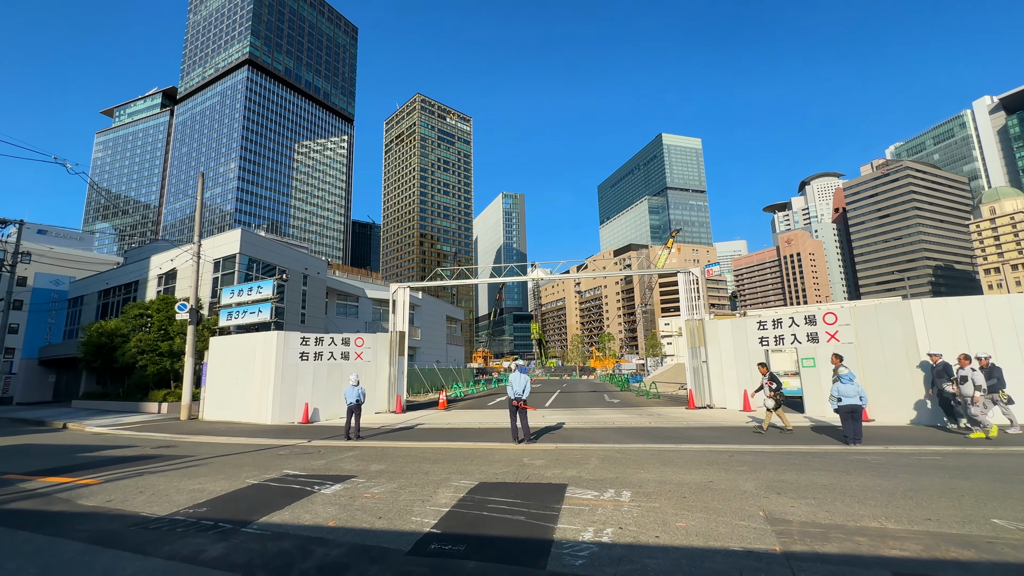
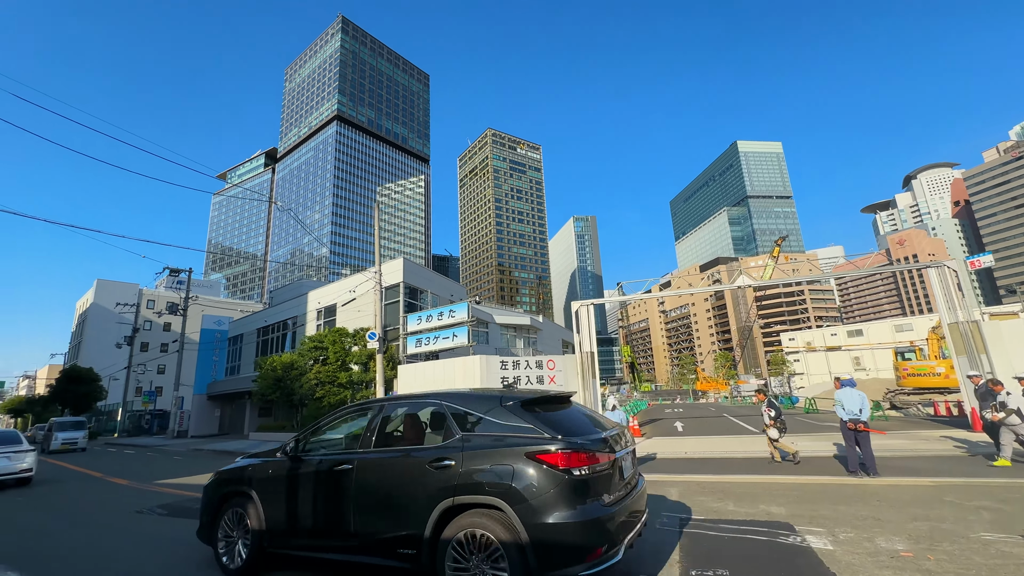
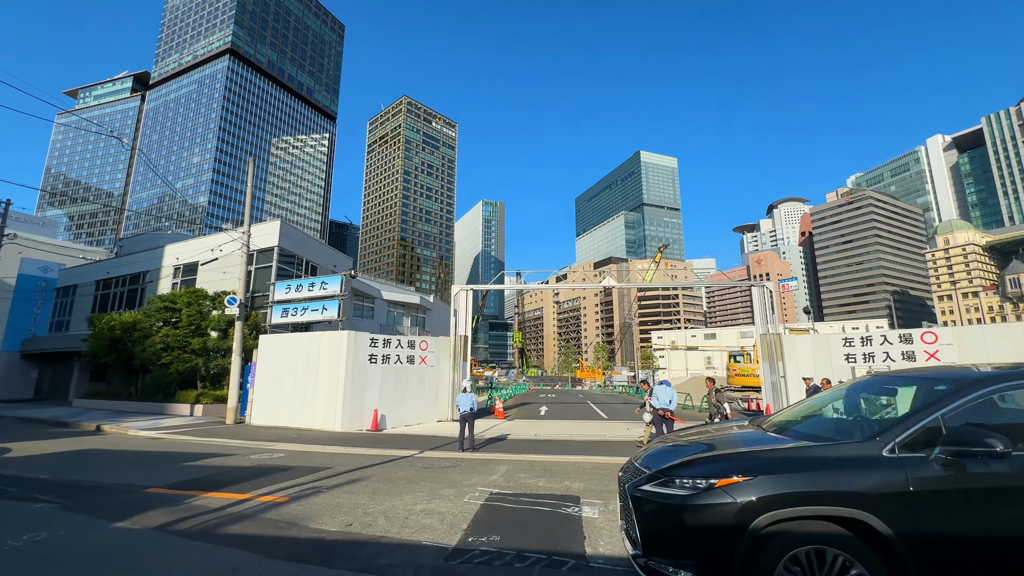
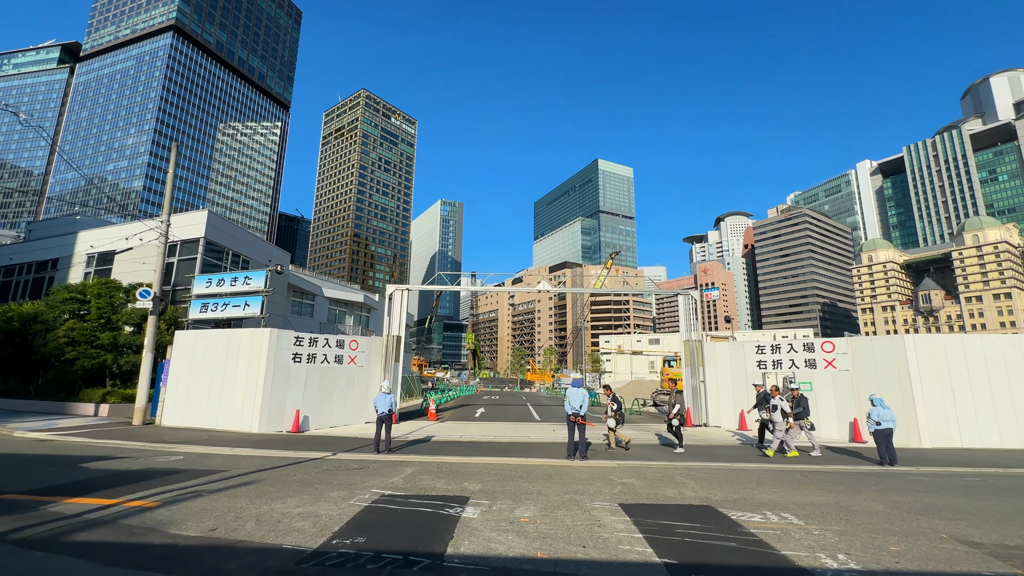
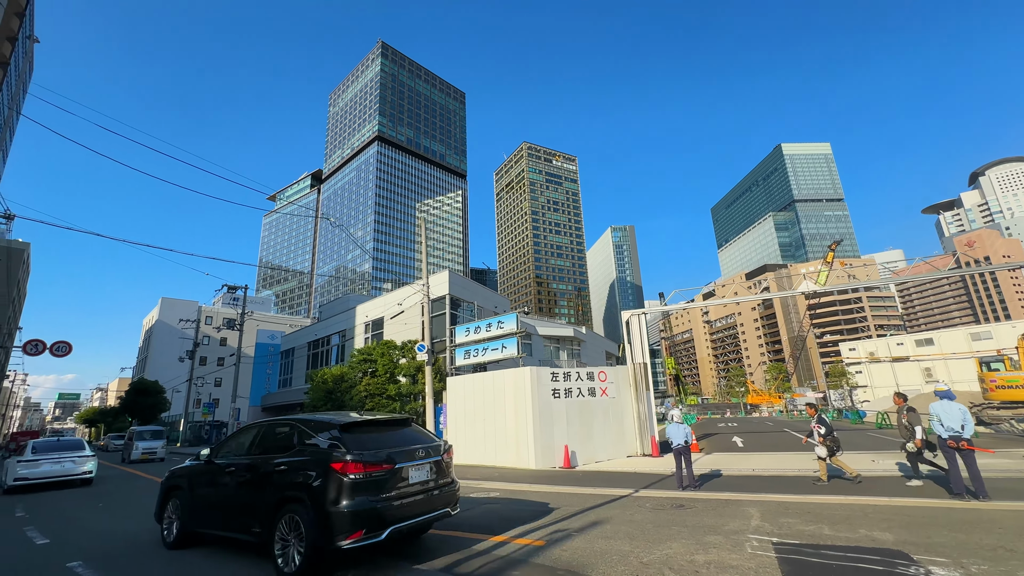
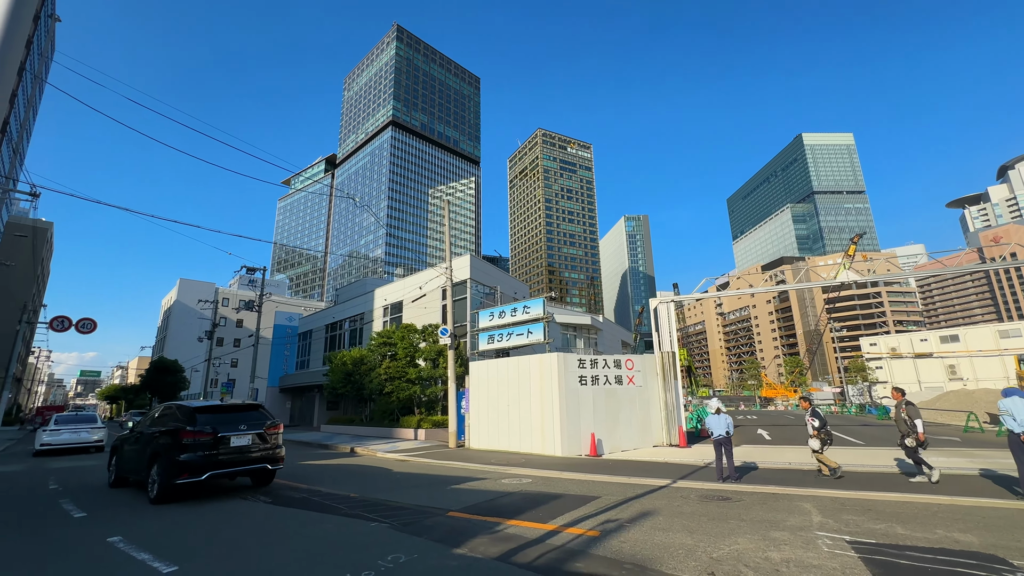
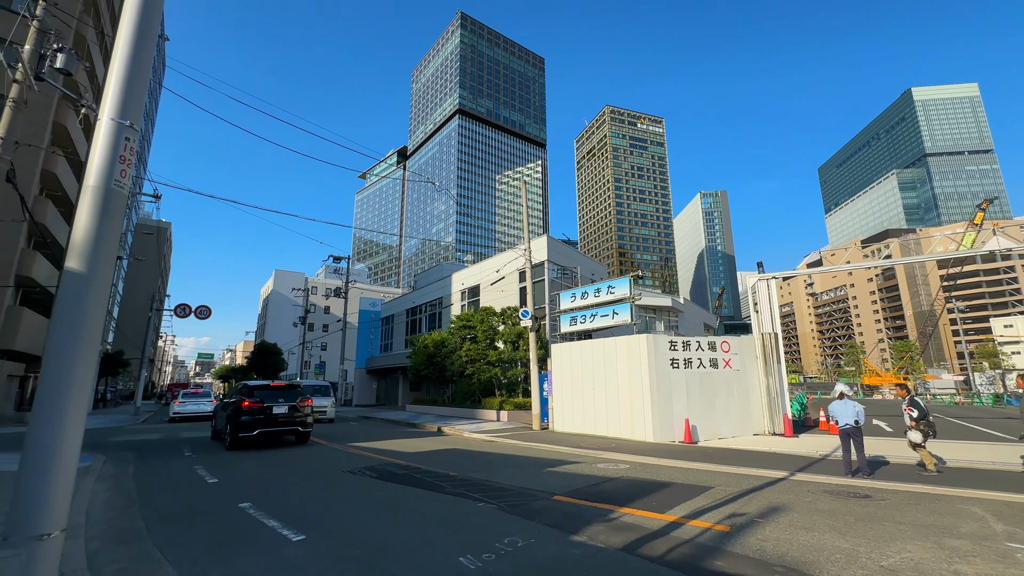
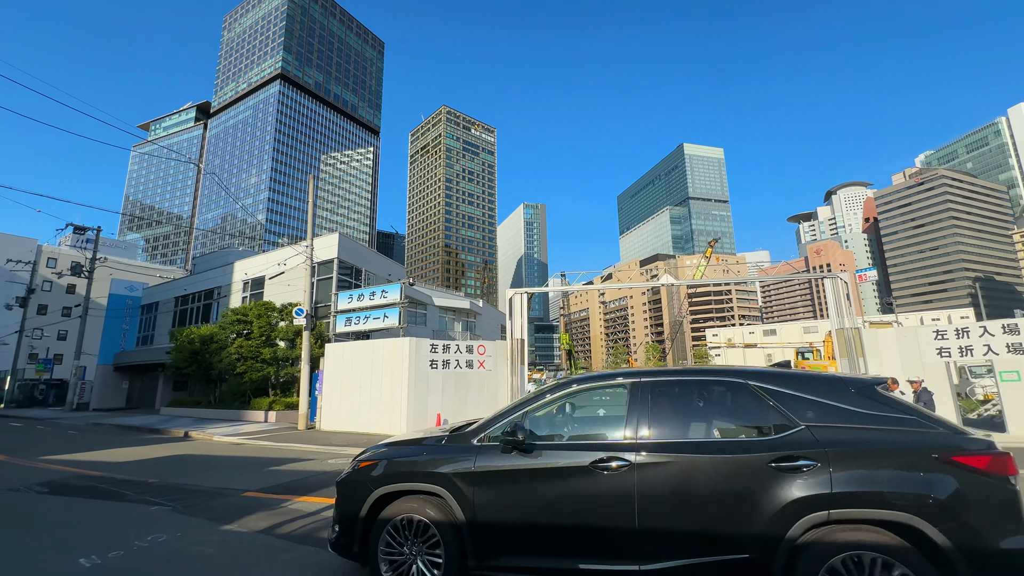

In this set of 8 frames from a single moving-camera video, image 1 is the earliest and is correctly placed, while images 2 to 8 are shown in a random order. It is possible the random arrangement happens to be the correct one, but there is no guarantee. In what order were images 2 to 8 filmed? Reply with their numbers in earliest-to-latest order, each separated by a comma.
4, 3, 8, 2, 5, 6, 7
